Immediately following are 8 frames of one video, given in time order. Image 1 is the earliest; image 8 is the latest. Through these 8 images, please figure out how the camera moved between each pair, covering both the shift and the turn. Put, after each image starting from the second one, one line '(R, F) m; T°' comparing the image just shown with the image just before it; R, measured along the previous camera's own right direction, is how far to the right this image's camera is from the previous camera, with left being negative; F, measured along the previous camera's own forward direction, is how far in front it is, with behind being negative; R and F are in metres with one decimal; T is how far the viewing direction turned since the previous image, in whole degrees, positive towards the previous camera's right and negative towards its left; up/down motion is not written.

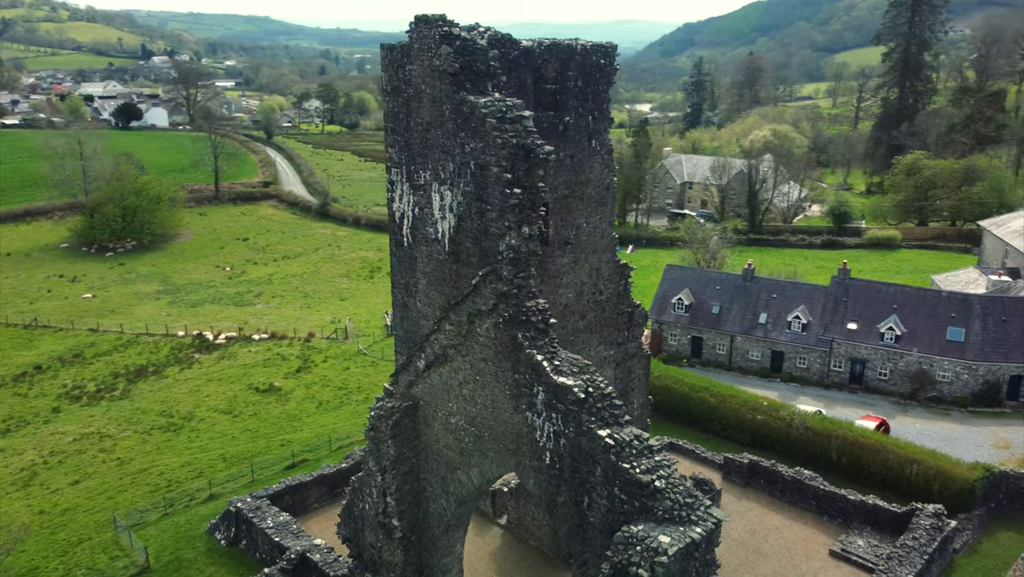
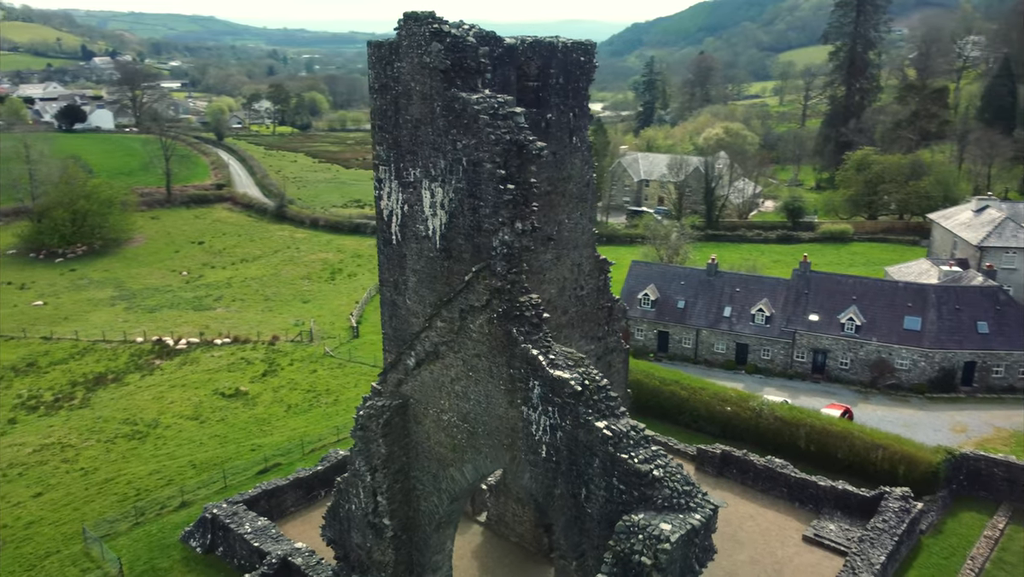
(-0.3, 0.0) m; +3°
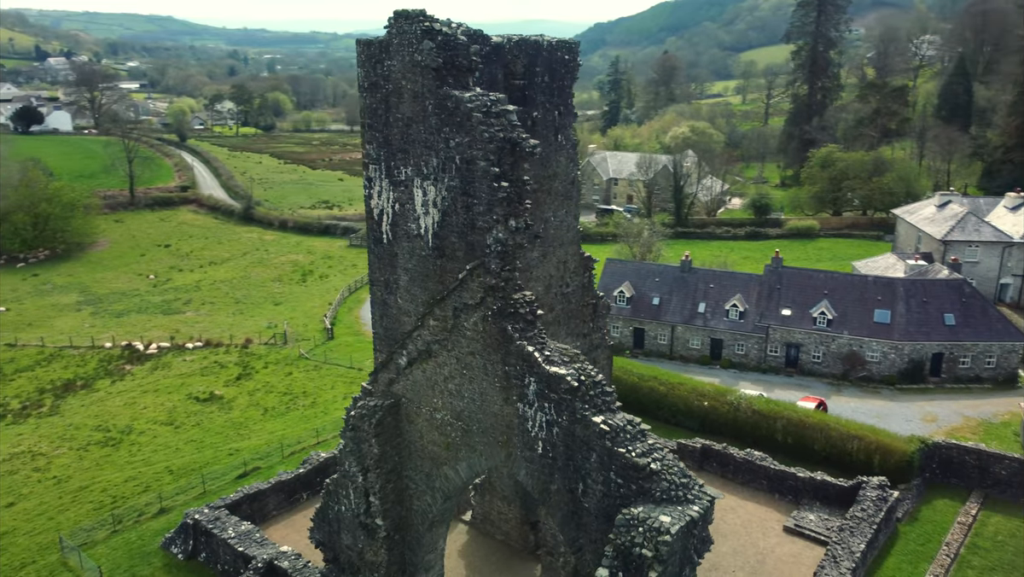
(-0.2, 0.0) m; +2°
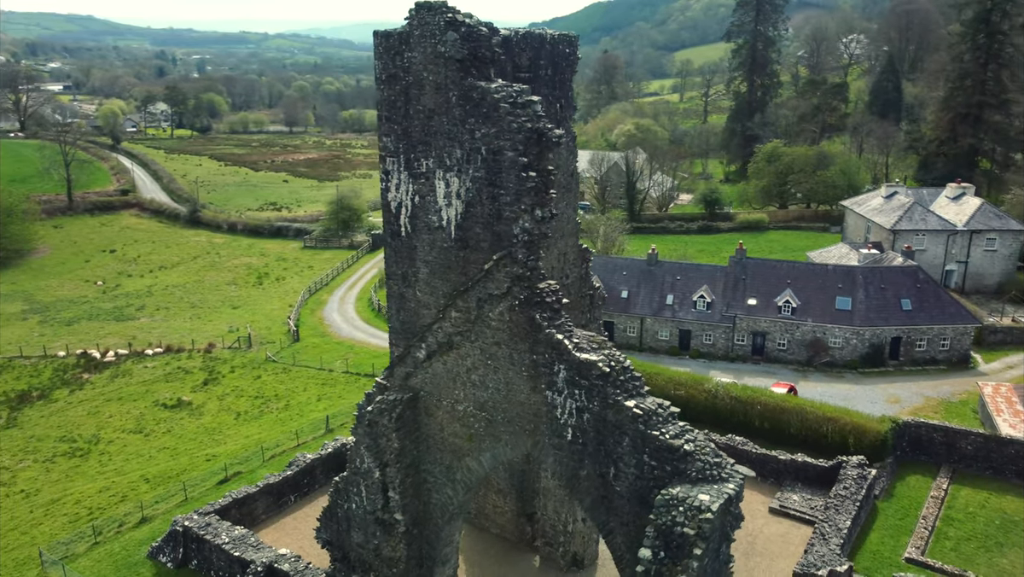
(-0.8, 0.0) m; +4°
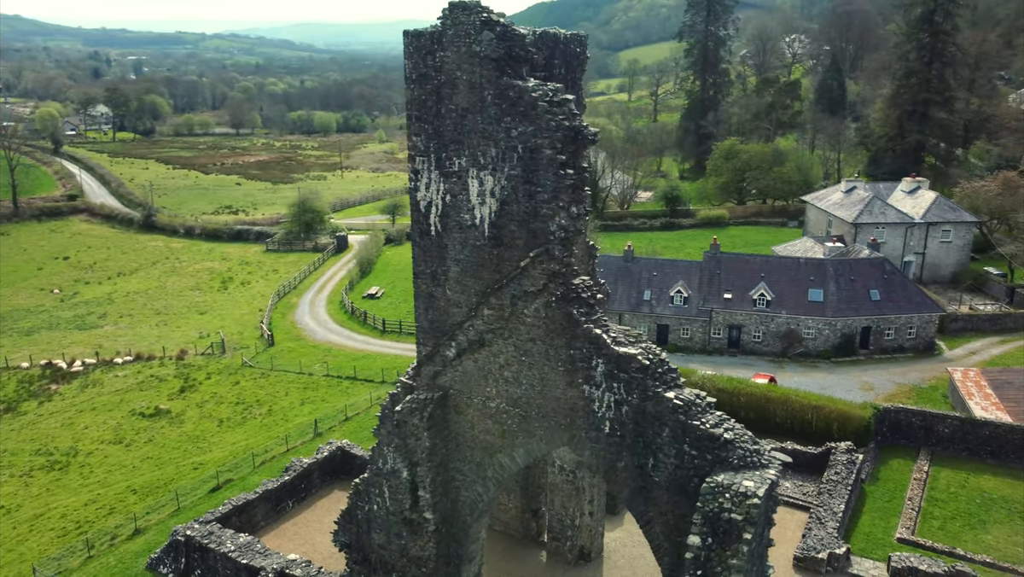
(-0.8, -0.1) m; +3°
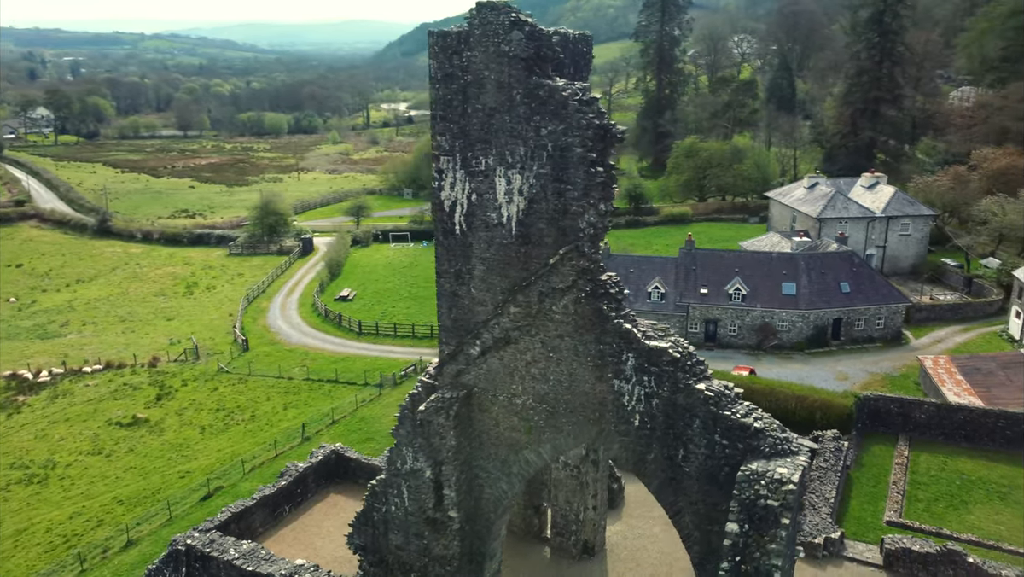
(-0.7, -0.1) m; +3°
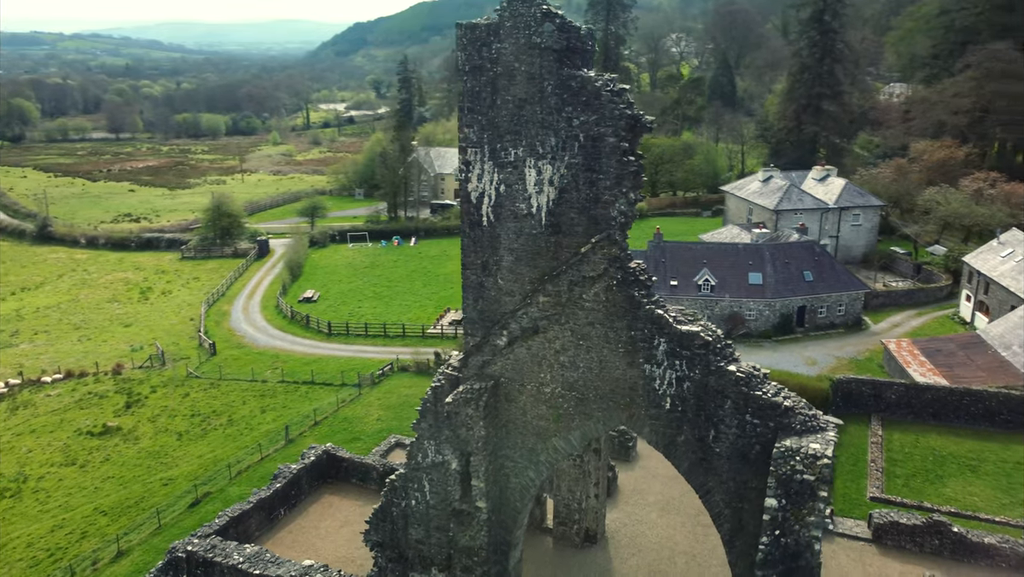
(-0.8, -0.1) m; +4°
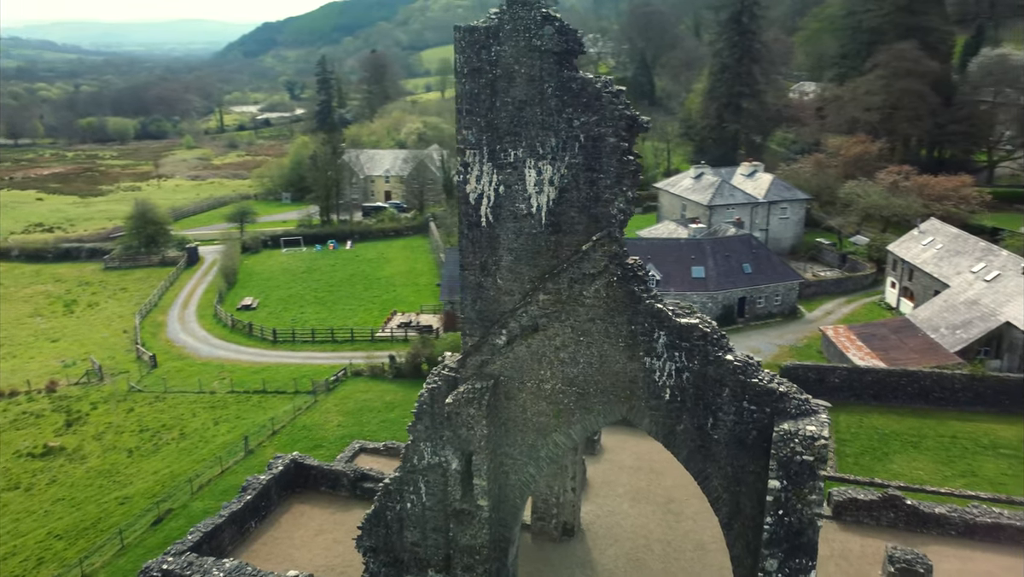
(-0.7, -0.1) m; +5°
